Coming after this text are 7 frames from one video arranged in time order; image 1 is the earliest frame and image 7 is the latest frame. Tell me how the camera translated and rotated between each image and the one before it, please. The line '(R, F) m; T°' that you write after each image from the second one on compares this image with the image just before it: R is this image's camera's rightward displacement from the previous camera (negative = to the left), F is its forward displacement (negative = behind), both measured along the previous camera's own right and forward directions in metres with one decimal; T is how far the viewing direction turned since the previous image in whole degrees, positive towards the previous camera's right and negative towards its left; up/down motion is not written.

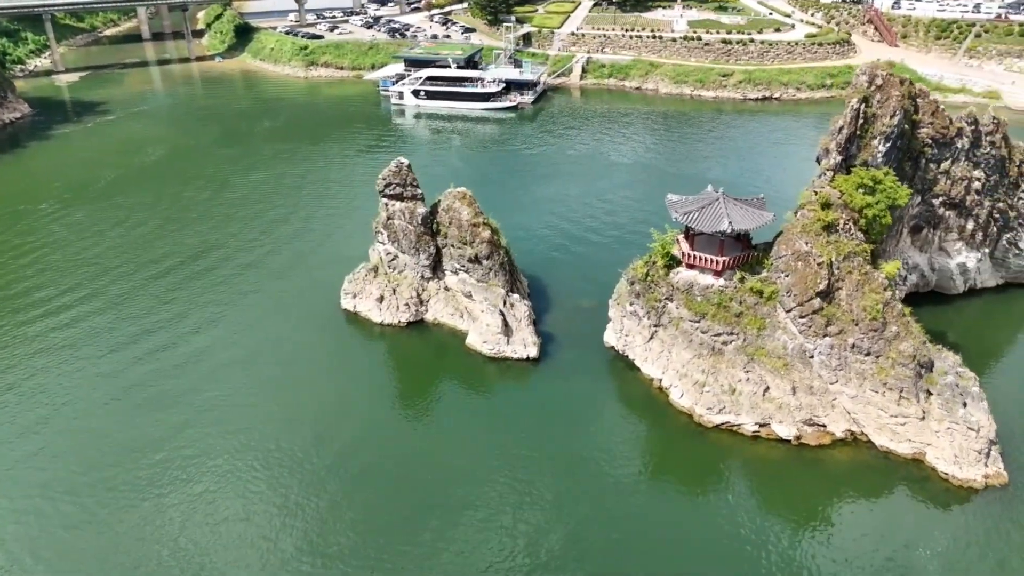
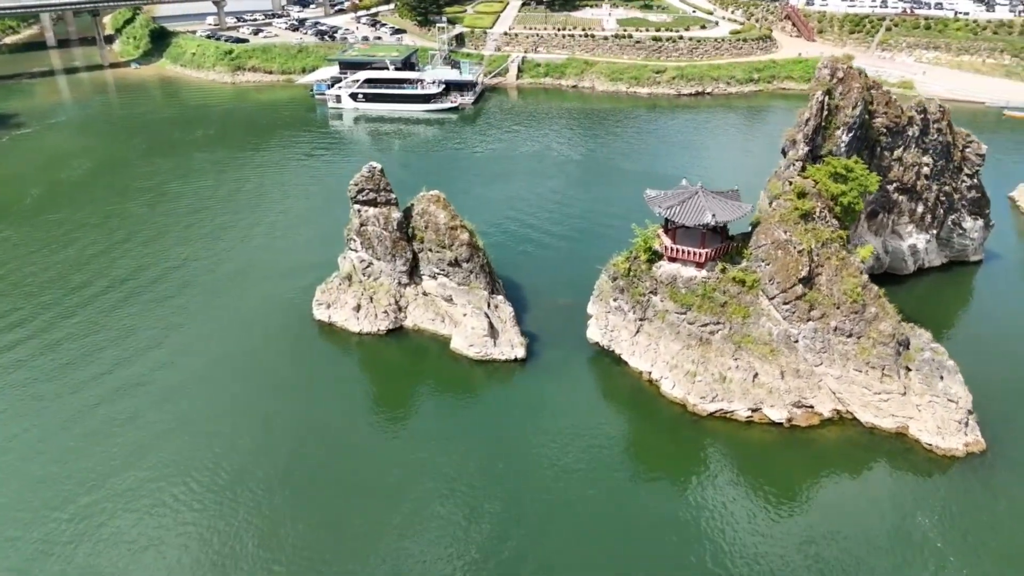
(-2.8, +0.3) m; +6°
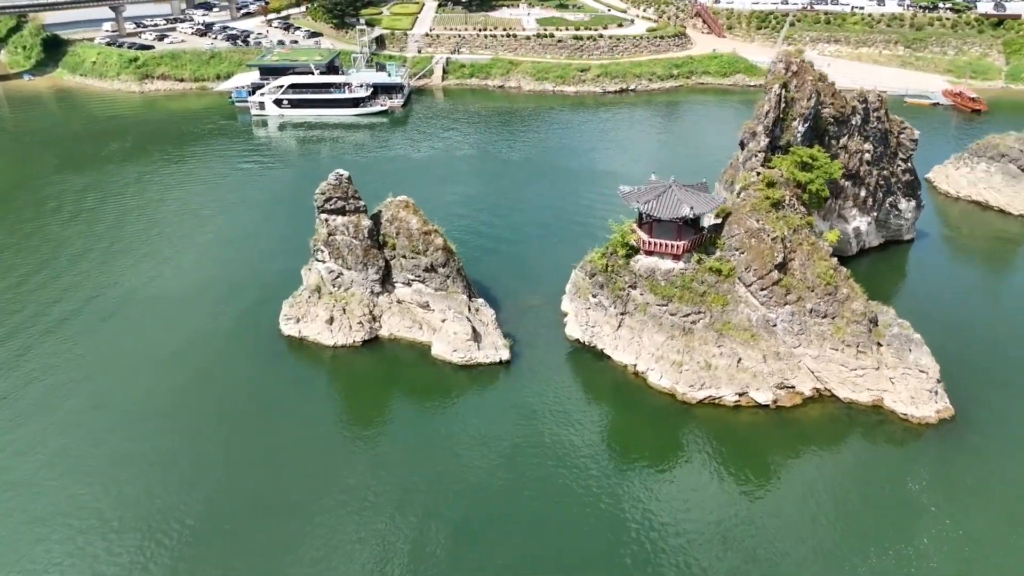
(-3.2, +0.4) m; +7°
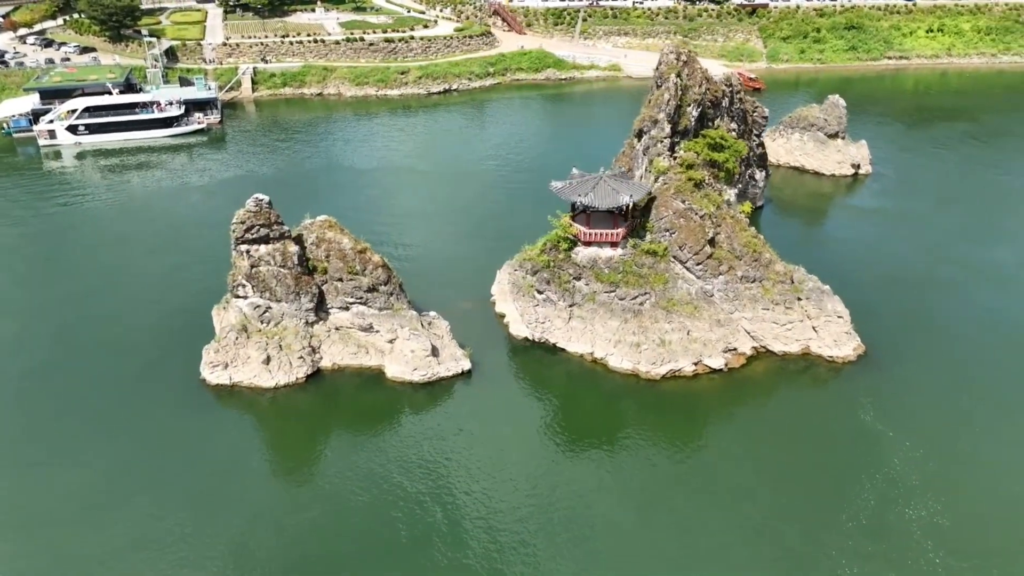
(-7.4, +1.4) m; +16°
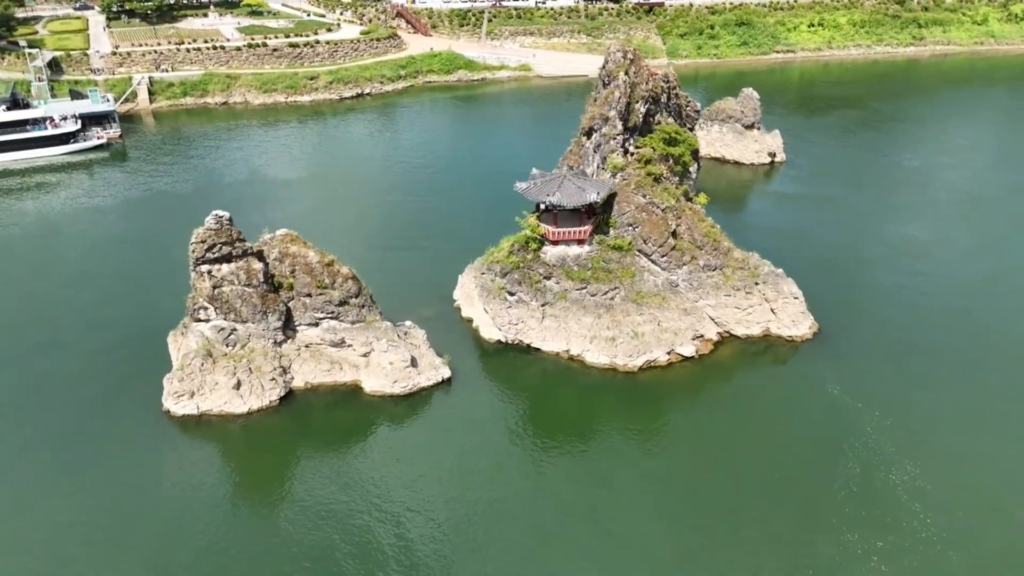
(-3.4, +0.4) m; +8°
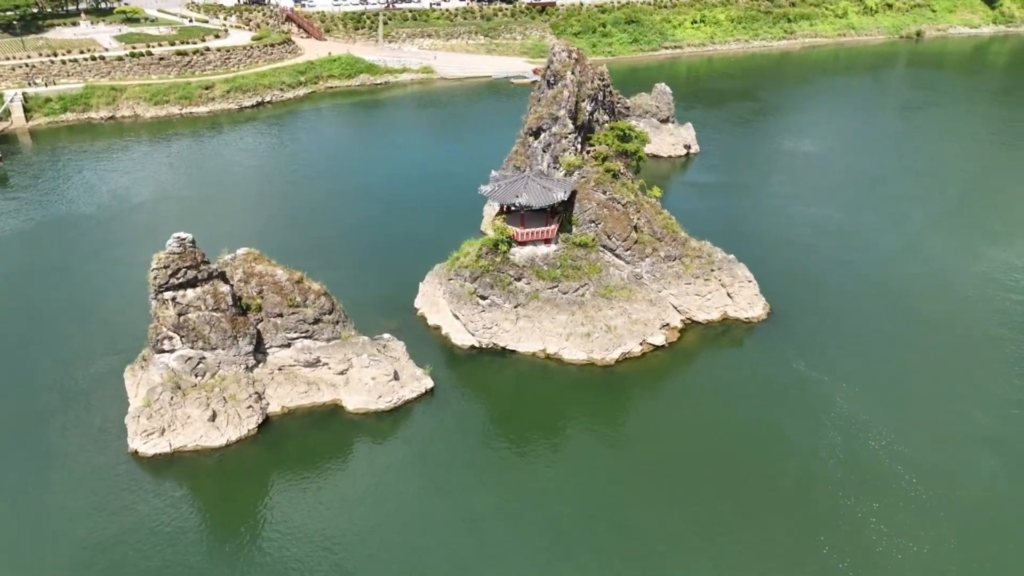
(-3.9, +0.4) m; +9°
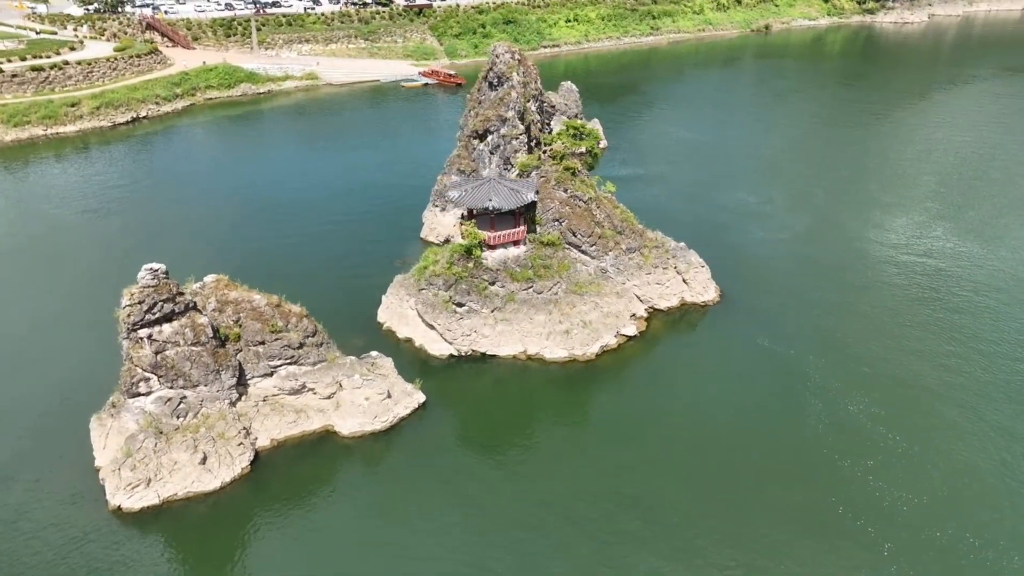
(-5.0, +0.6) m; +10°
